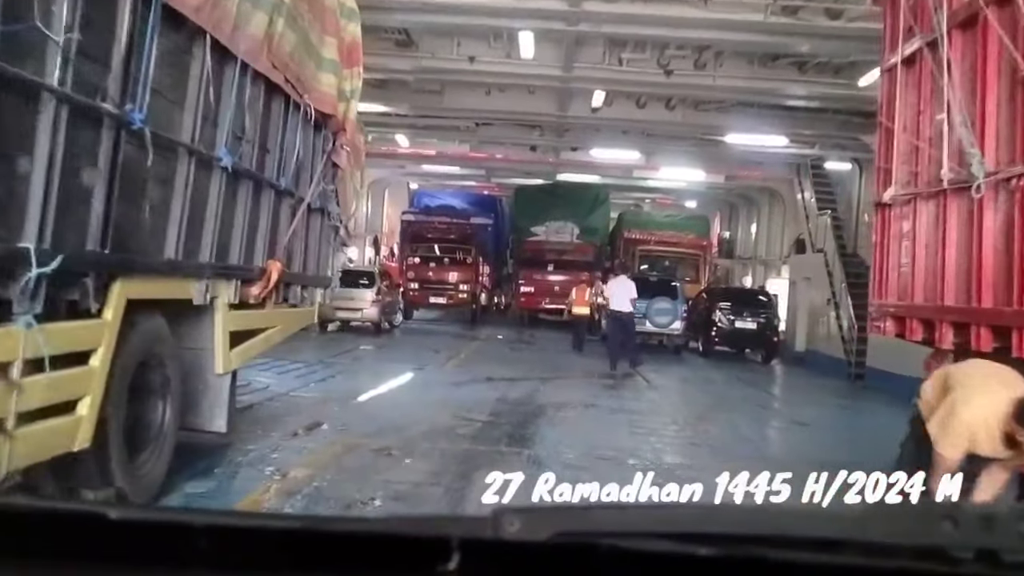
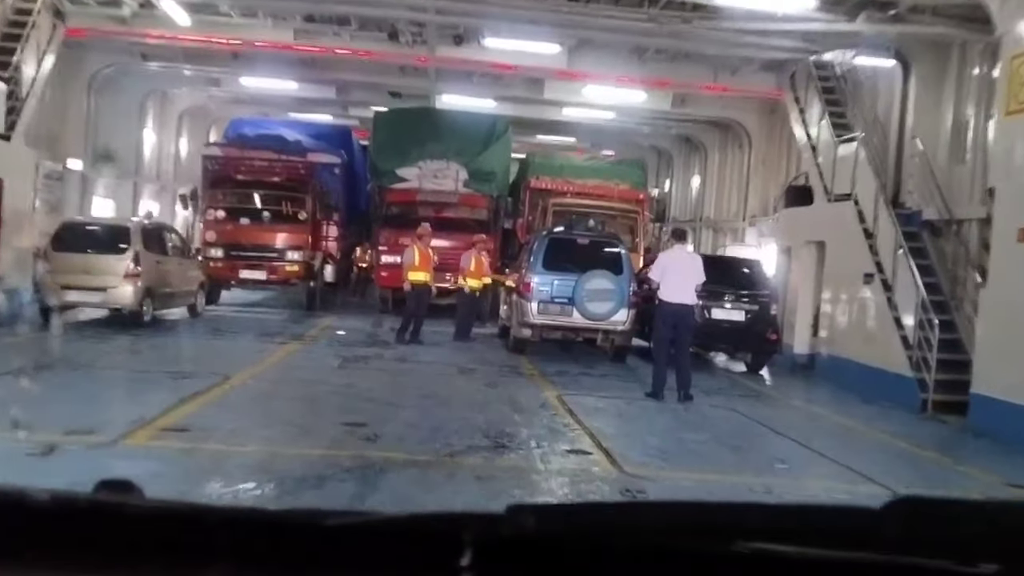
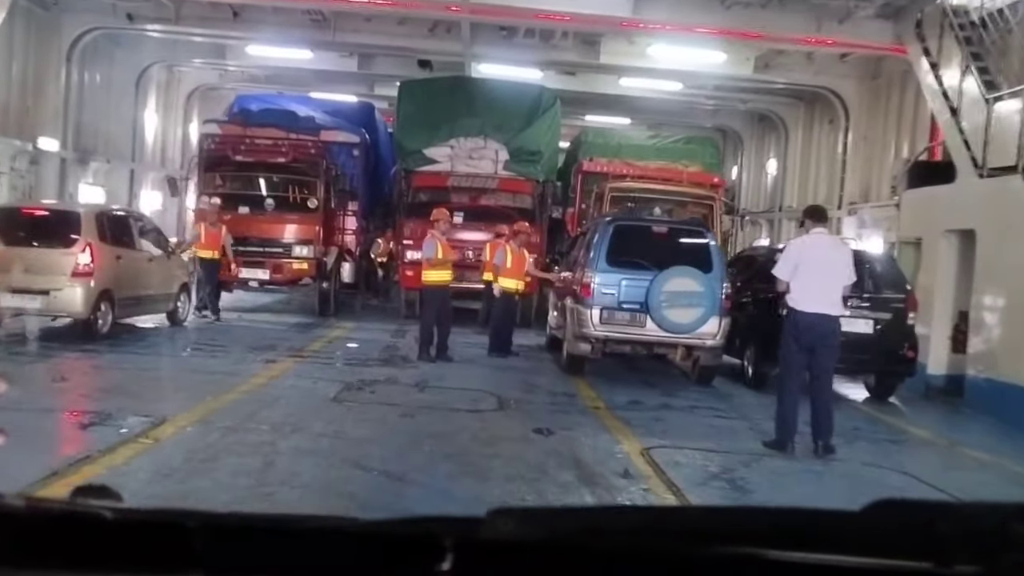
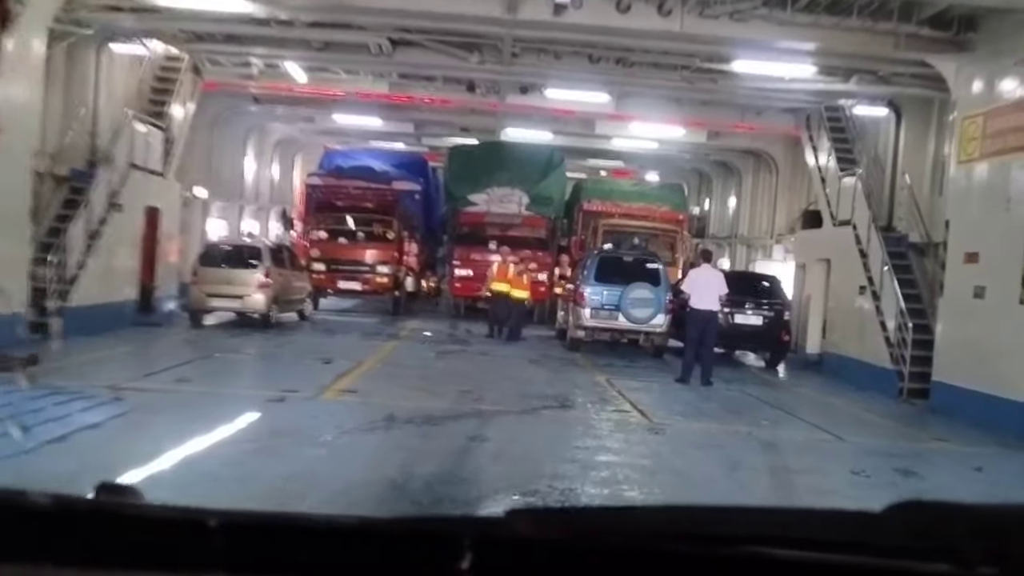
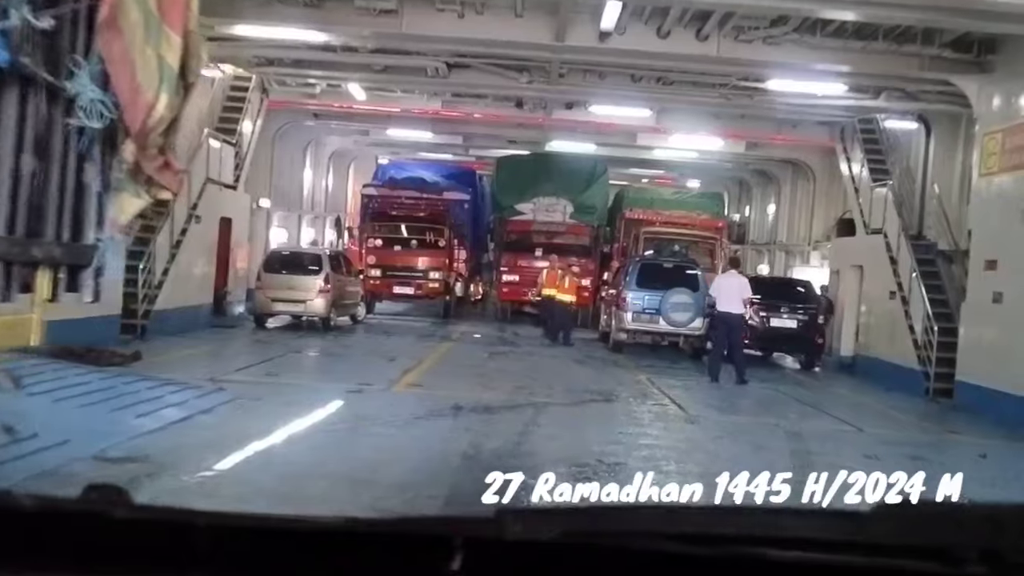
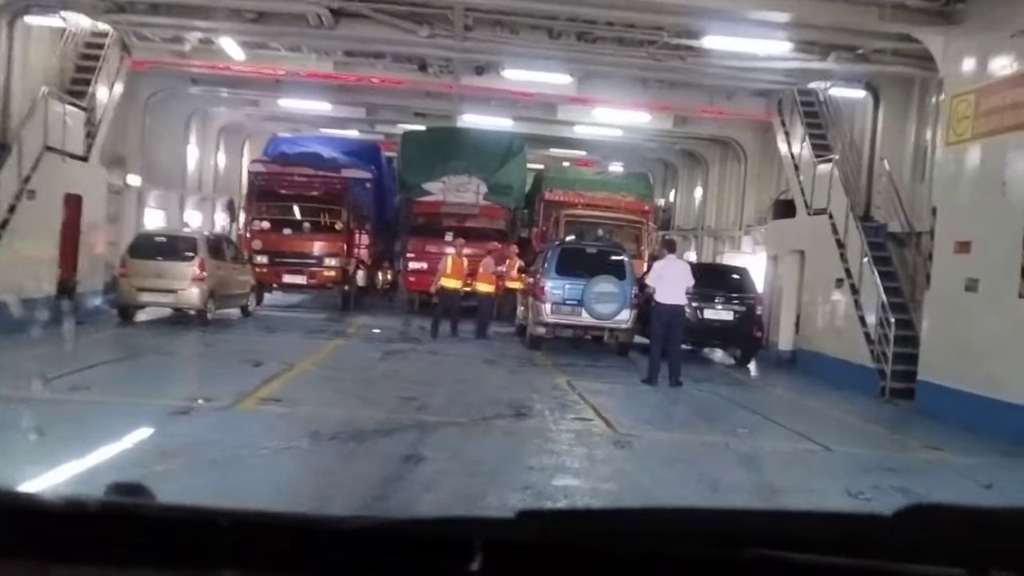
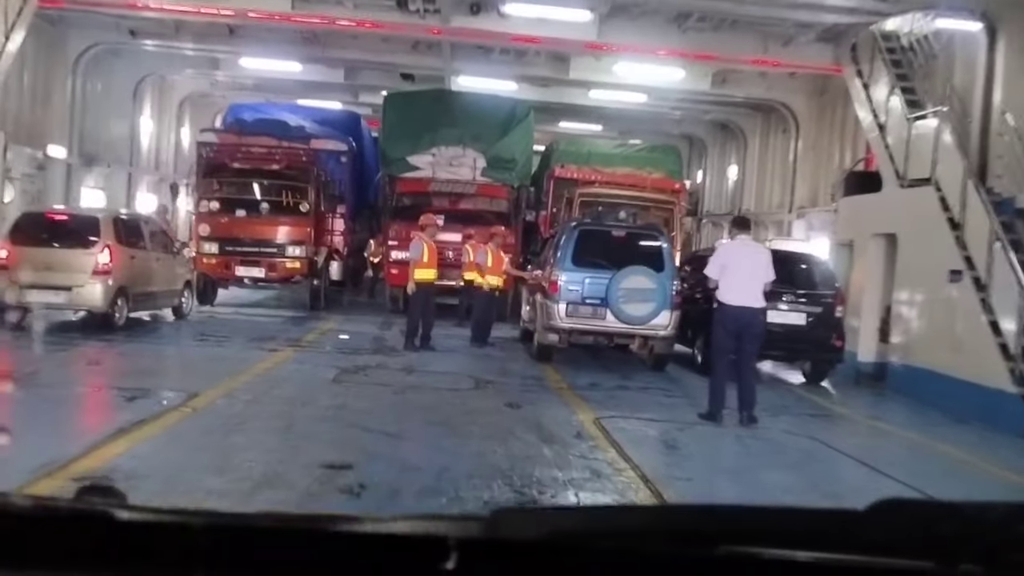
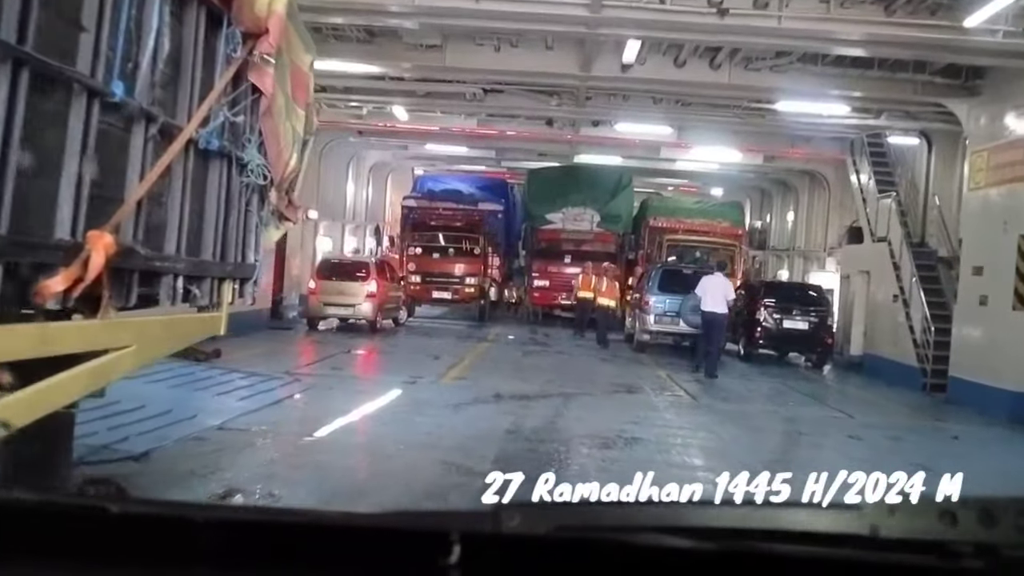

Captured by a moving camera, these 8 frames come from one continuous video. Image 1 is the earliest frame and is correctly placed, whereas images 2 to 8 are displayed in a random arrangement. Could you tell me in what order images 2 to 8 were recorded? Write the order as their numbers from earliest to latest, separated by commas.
8, 5, 4, 6, 2, 7, 3
